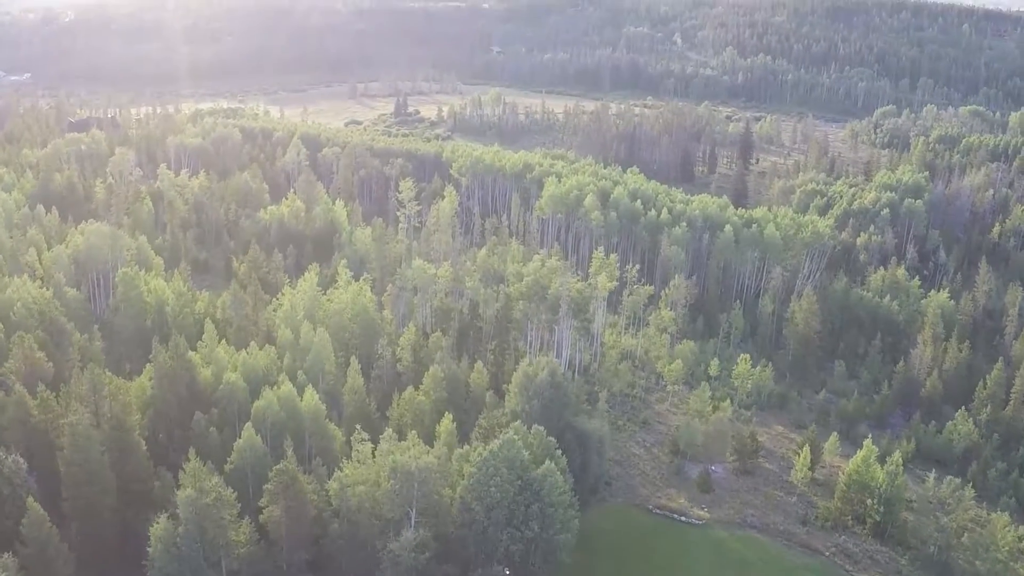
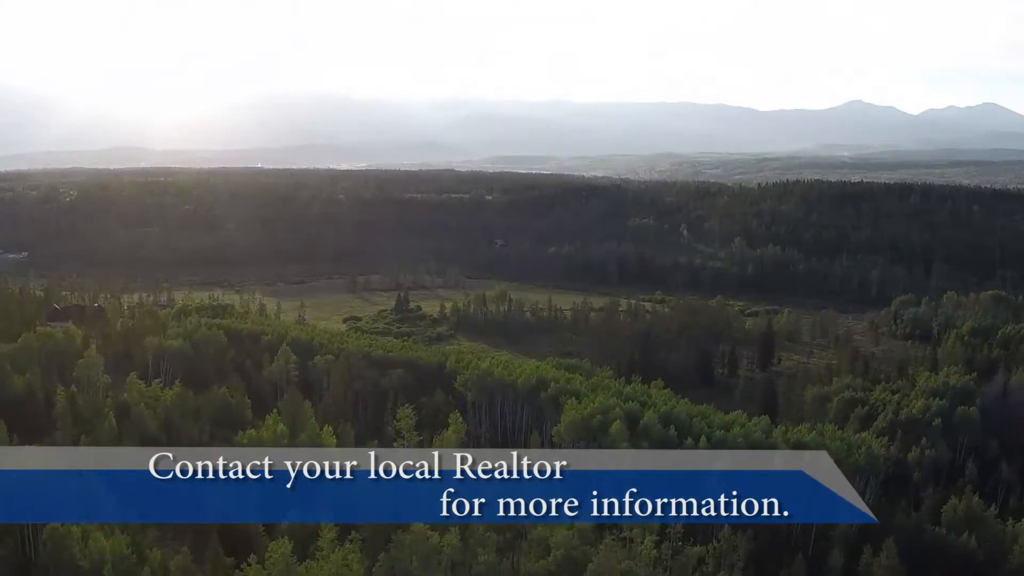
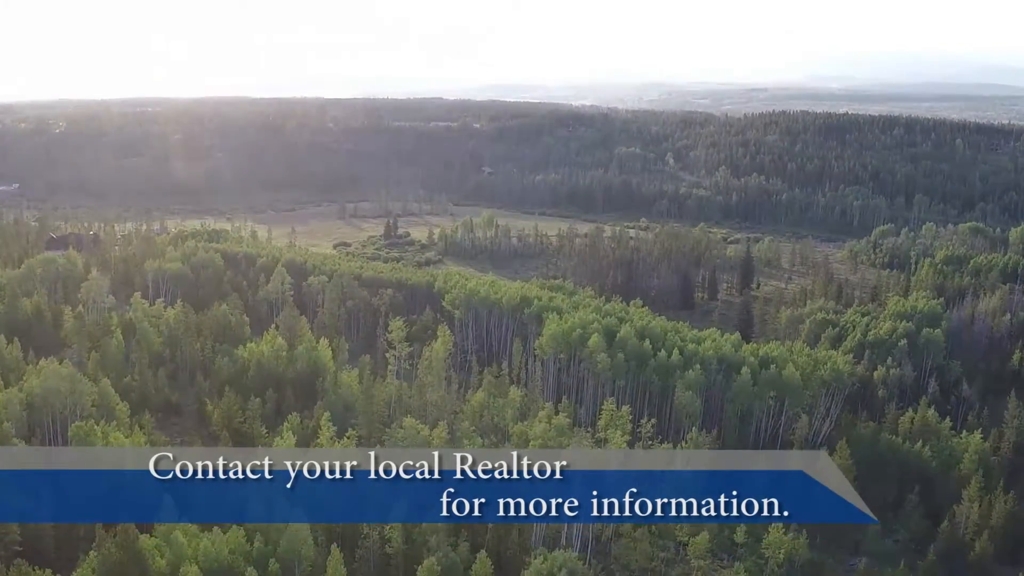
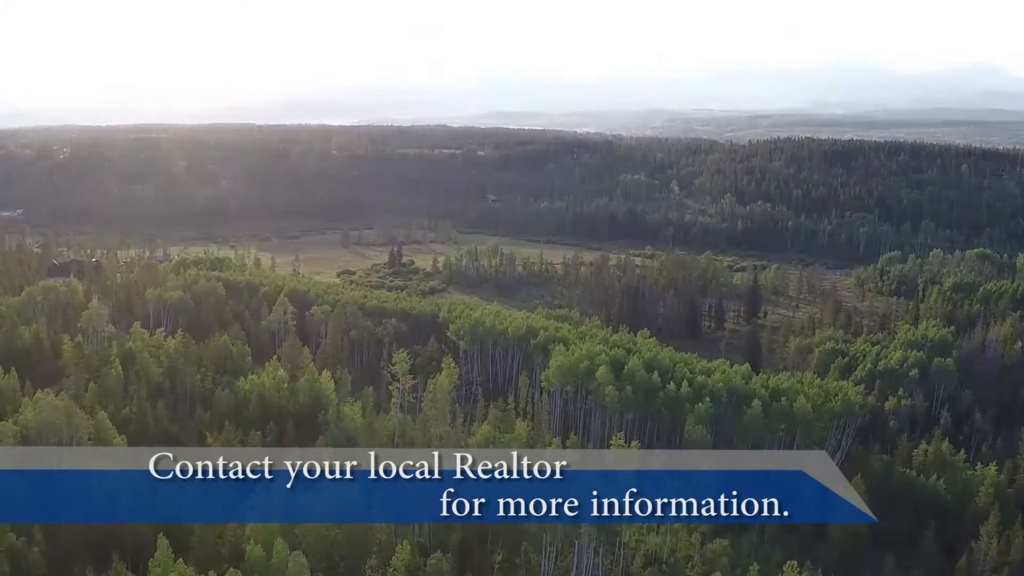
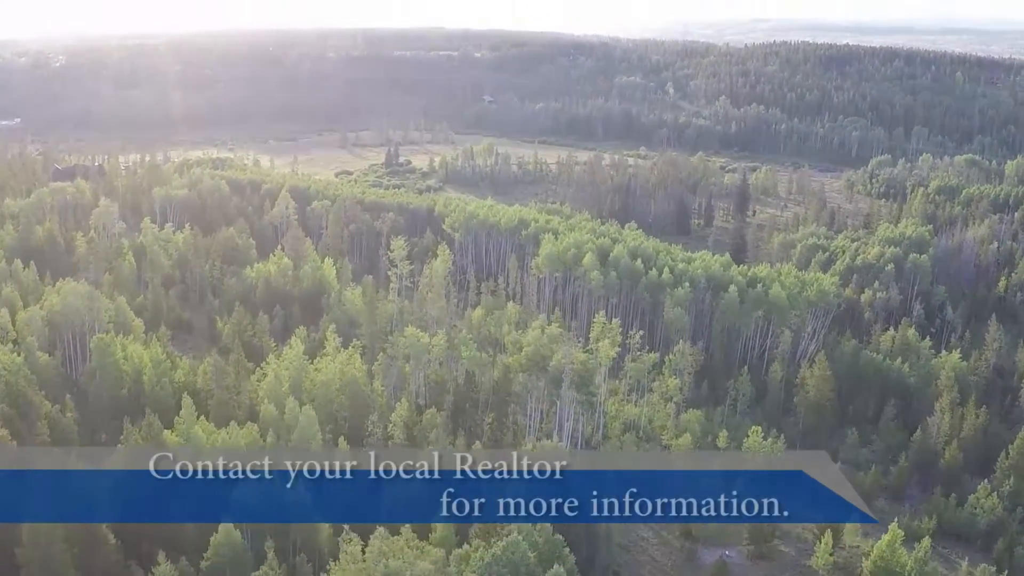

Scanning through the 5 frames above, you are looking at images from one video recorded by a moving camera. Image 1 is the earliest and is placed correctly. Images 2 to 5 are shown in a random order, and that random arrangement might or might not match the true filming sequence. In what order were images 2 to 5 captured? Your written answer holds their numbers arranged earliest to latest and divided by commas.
5, 3, 4, 2
